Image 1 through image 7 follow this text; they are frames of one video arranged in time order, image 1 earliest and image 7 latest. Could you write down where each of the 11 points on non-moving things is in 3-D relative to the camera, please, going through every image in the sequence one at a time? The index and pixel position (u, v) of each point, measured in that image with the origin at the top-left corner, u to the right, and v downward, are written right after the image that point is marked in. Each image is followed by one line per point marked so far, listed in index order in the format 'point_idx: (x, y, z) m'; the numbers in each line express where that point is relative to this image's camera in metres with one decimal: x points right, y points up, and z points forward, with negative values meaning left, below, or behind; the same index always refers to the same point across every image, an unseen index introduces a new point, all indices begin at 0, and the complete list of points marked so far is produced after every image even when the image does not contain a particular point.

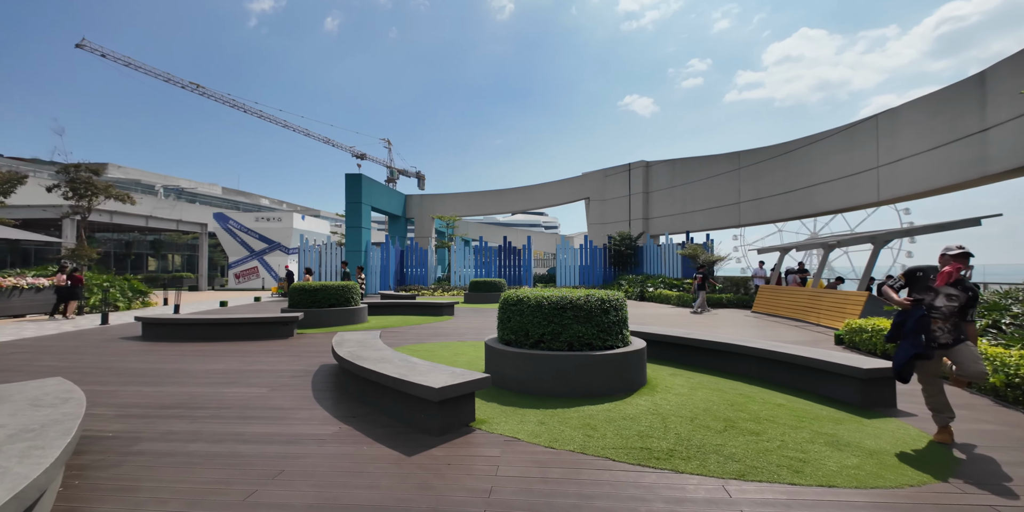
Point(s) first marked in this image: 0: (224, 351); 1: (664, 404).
0: (-5.3, -1.7, +7.8) m
1: (+2.2, -2.1, +6.1) m
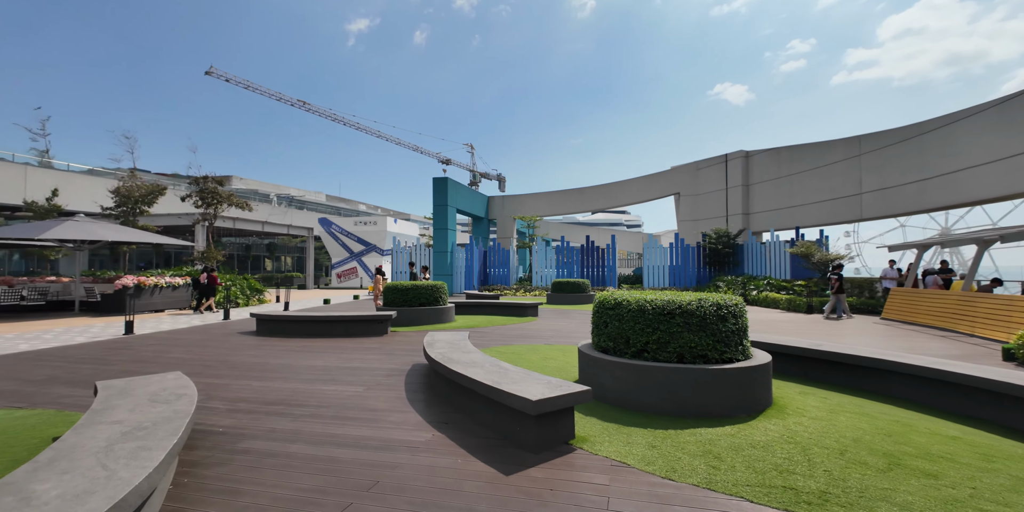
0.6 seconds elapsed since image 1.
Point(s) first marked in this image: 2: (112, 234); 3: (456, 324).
0: (-3.6, -1.7, +8.1) m
1: (+3.4, -2.1, +5.1) m
2: (-14.1, +0.8, +14.9) m
3: (-1.5, -1.9, +11.7) m
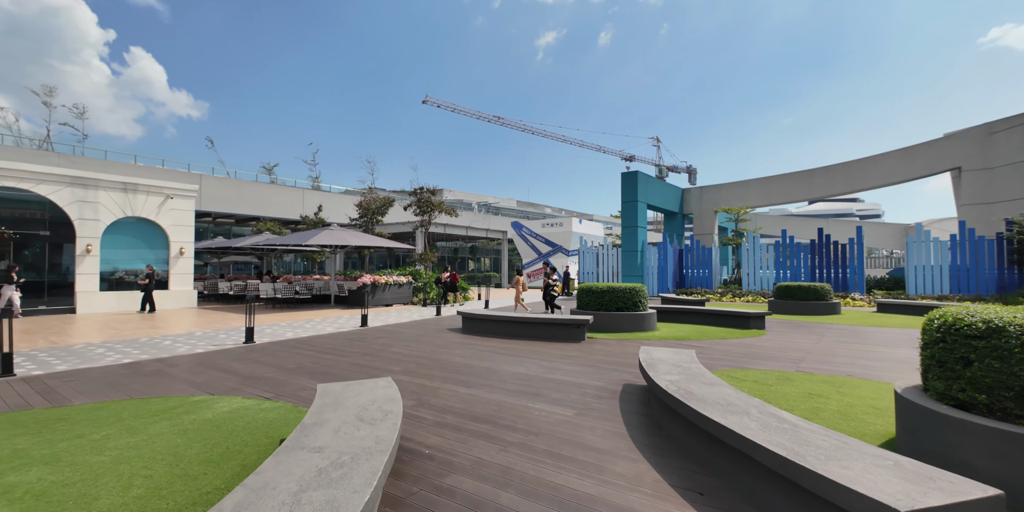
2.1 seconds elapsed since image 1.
0: (+0.2, -1.7, +7.6) m
1: (+5.4, -2.0, +2.0) m
2: (-6.6, +0.7, +18.1) m
3: (+3.6, -1.8, +10.0) m
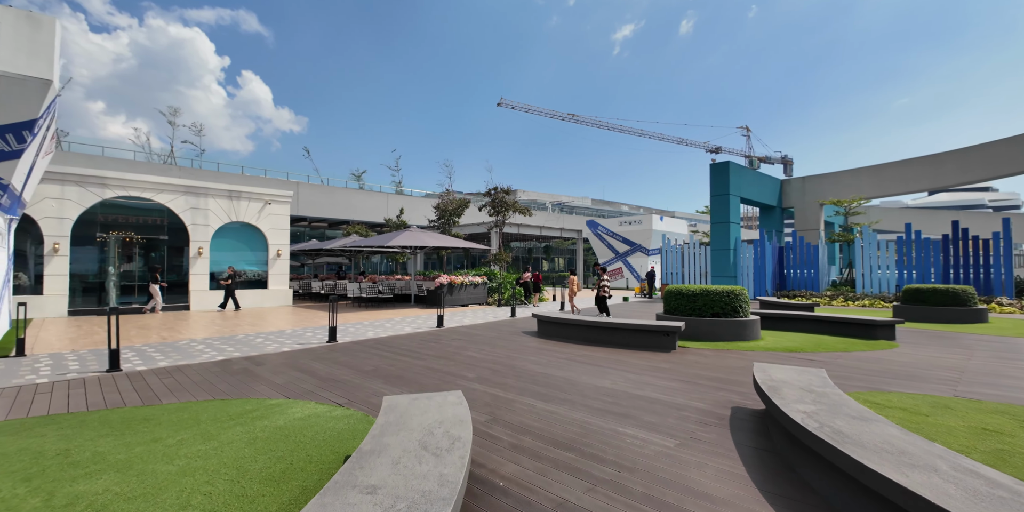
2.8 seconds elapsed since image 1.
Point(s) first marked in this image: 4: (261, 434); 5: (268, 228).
0: (+1.5, -1.7, +6.9) m
1: (+5.7, -2.0, +0.5) m
2: (-3.4, +0.7, +18.4) m
3: (+5.3, -1.8, +8.7) m
4: (-2.1, -1.5, +3.6) m
5: (-10.0, +1.1, +17.5) m
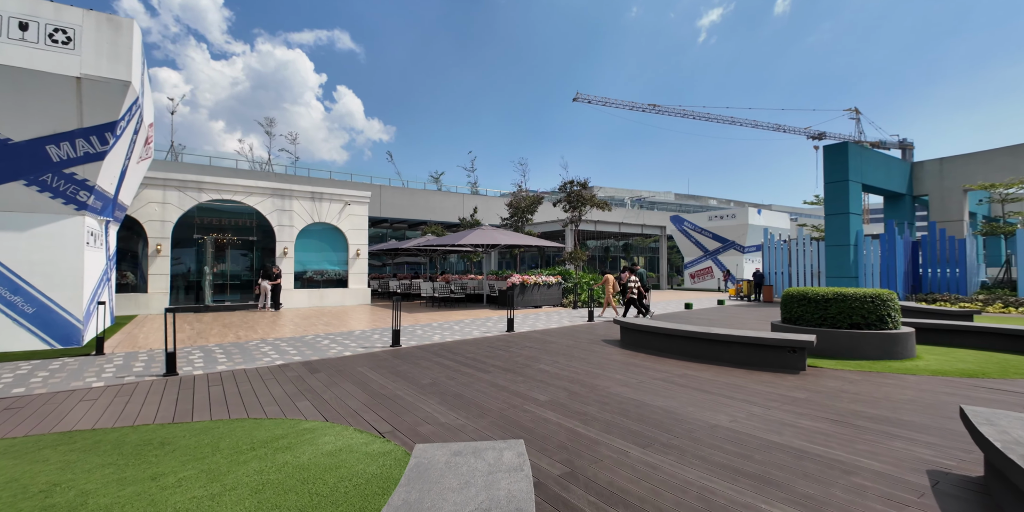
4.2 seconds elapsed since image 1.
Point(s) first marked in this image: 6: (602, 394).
0: (+2.6, -1.6, +5.5) m
1: (+5.5, -1.9, -1.6) m
2: (-0.3, +0.7, +17.6) m
3: (+6.6, -1.7, +6.6) m
4: (-1.6, -1.4, +2.8) m
5: (-6.9, +1.2, +17.9) m
6: (+1.0, -1.6, +4.9) m
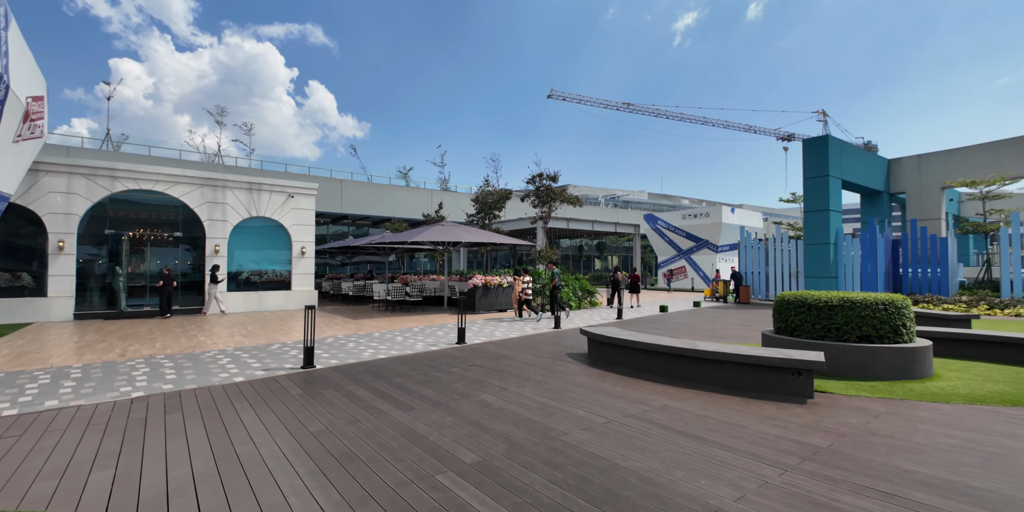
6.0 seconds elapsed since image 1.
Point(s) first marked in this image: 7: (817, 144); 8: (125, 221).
0: (+1.9, -1.6, +4.2) m
1: (+5.2, -1.9, -2.7) m
2: (-1.7, +0.8, +16.2) m
3: (+5.8, -1.7, +5.5) m
4: (-2.1, -1.4, +1.3) m
5: (-8.3, +1.2, +16.1) m
6: (+0.3, -1.6, +3.6) m
7: (+11.7, +4.3, +16.5) m
8: (-12.5, +1.1, +13.8) m
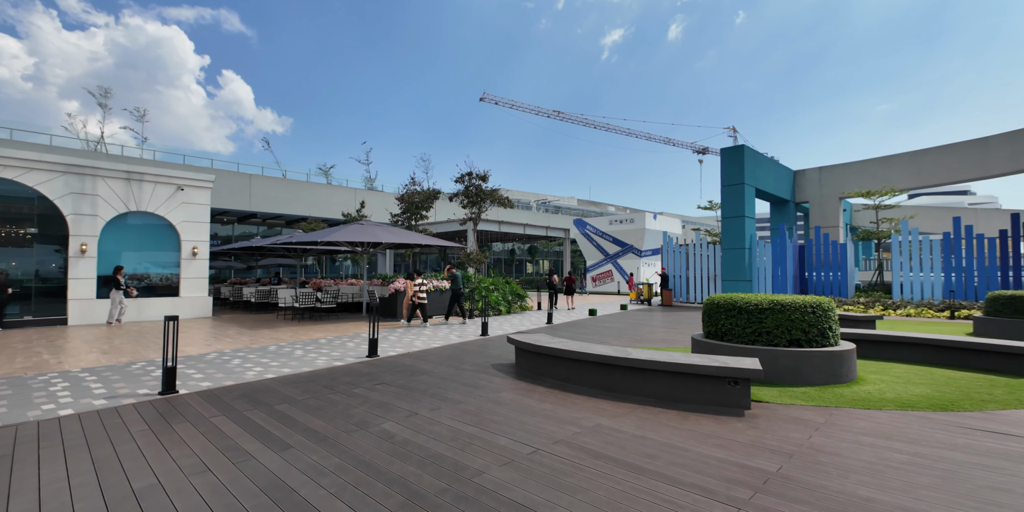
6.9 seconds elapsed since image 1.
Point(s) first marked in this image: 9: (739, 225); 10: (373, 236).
0: (+1.1, -1.6, +3.6) m
1: (+5.5, -1.8, -2.7) m
2: (-4.2, +0.7, +15.0) m
3: (+4.8, -1.7, +5.6) m
4: (-2.4, -1.4, +0.2) m
5: (-10.8, +1.2, +13.9) m
6: (-0.3, -1.6, +2.8) m
7: (+9.0, +4.1, +17.4) m
8: (-14.6, +1.1, +10.9) m
9: (+9.3, +1.2, +17.4) m
10: (-4.7, +0.7, +14.6) m
